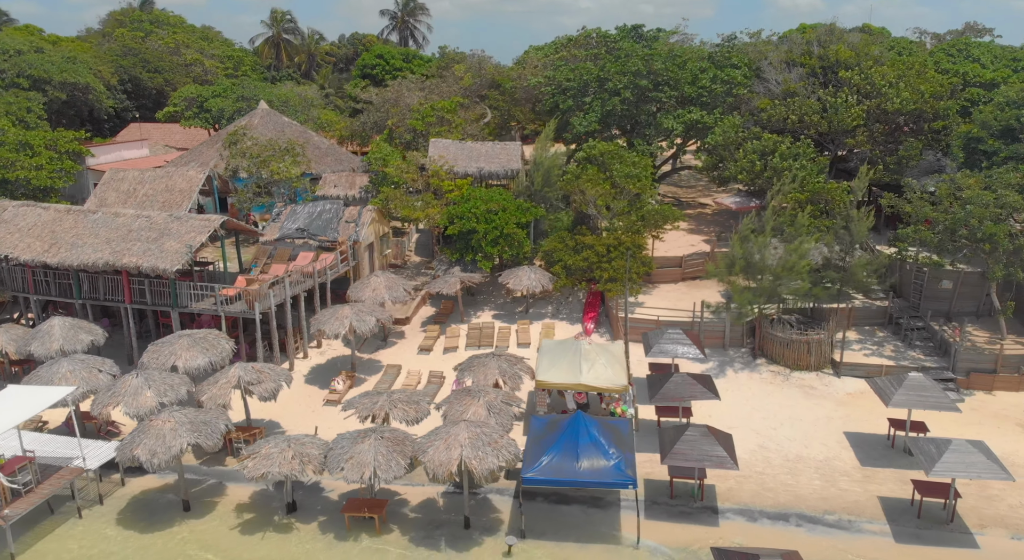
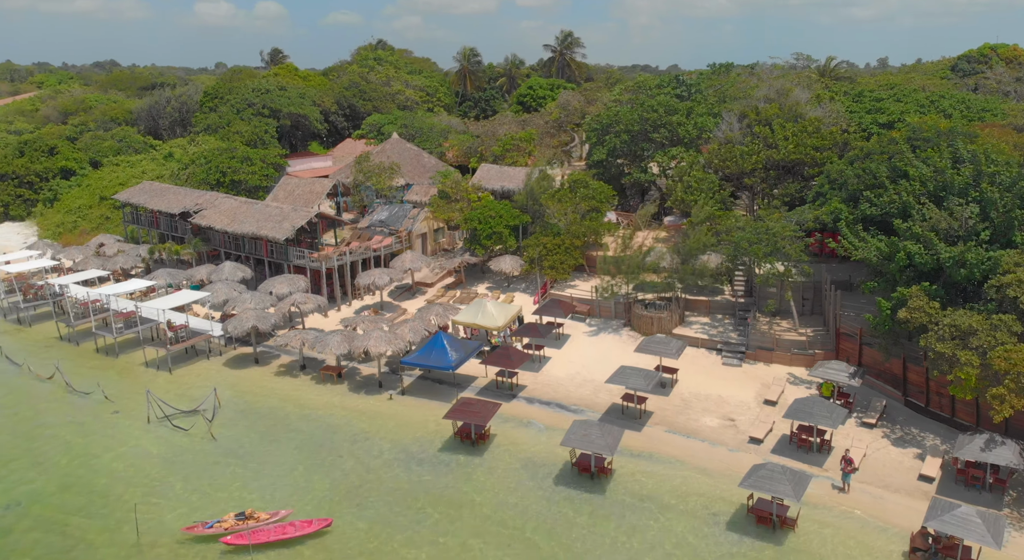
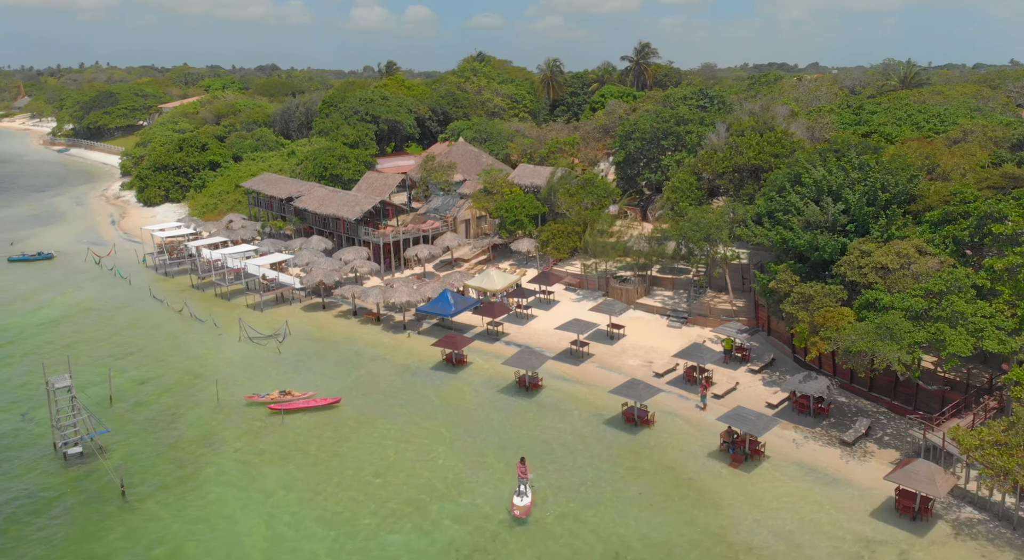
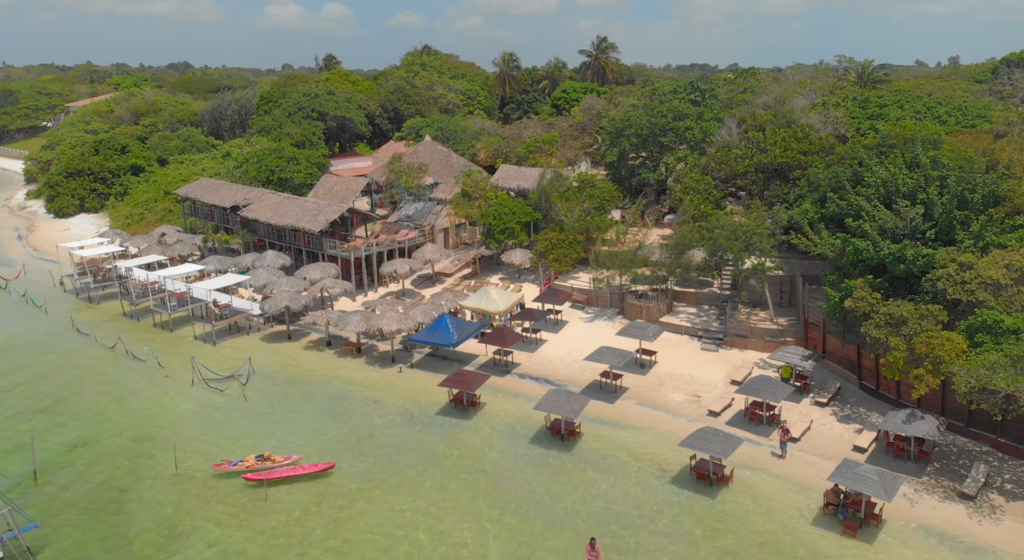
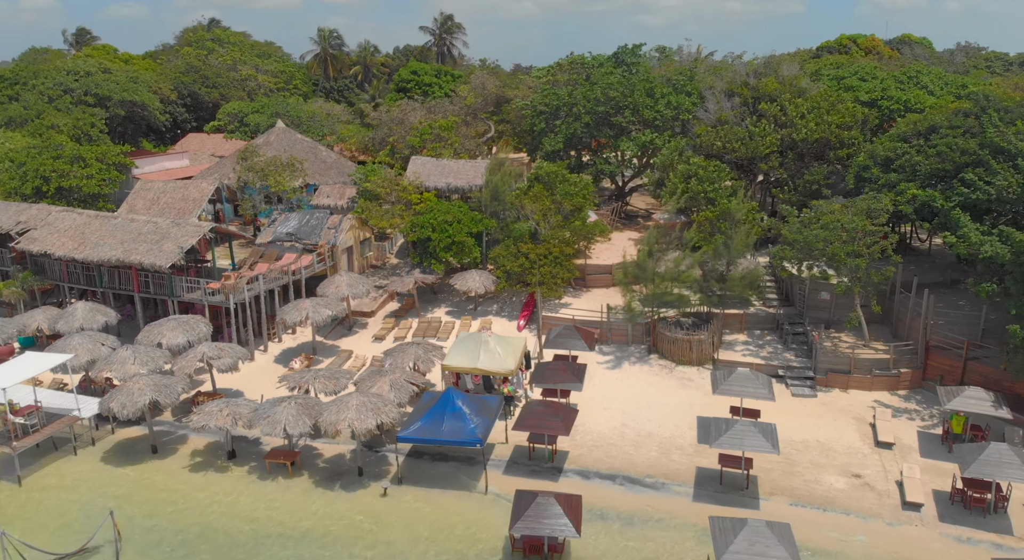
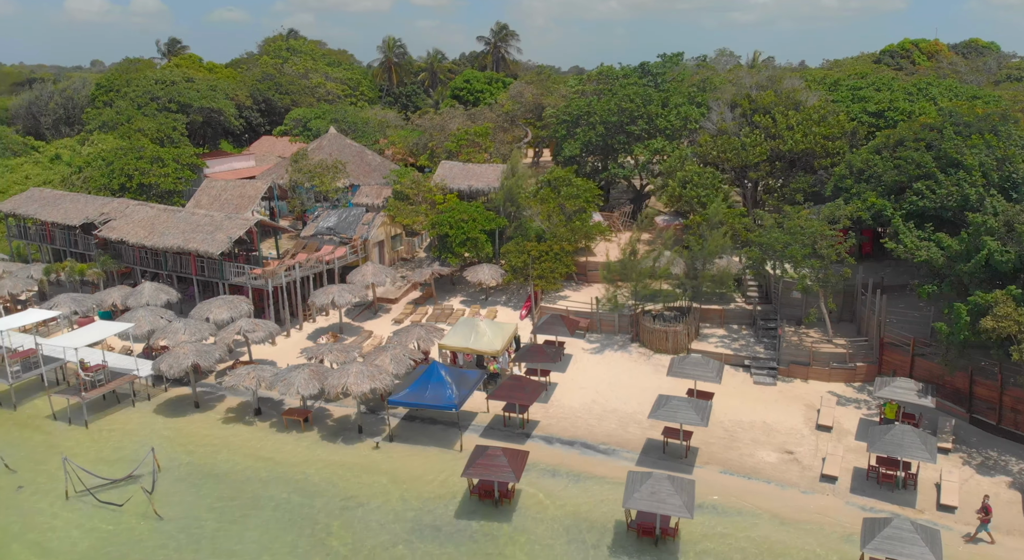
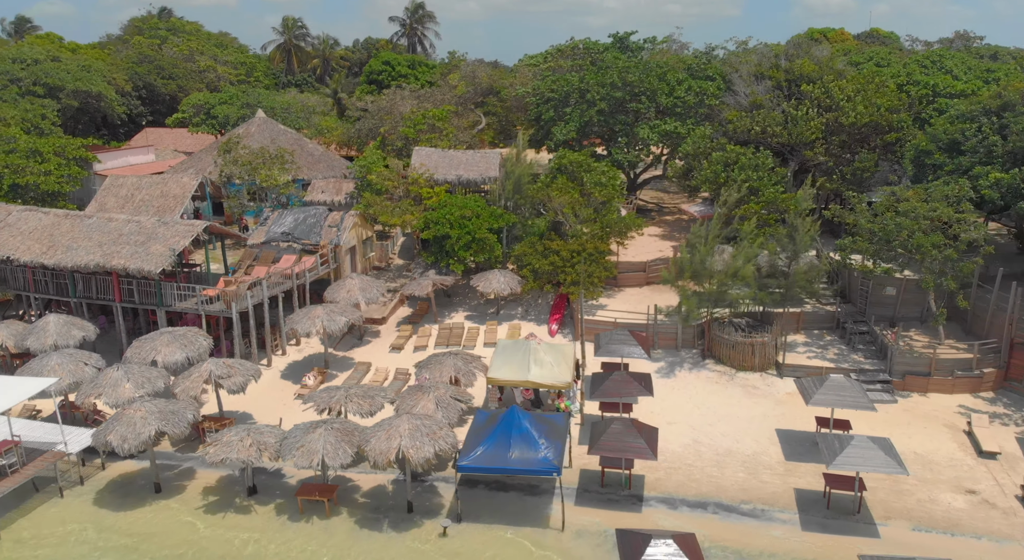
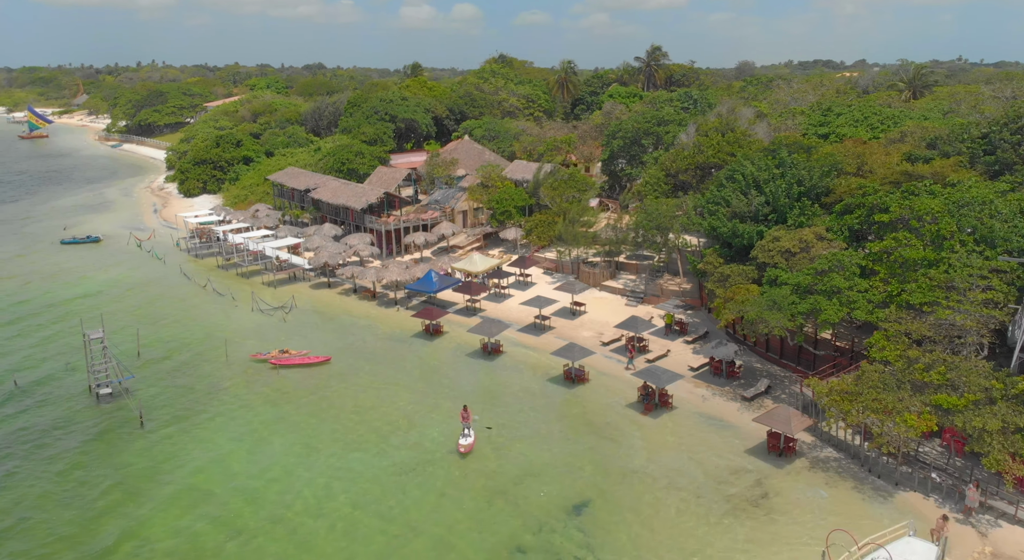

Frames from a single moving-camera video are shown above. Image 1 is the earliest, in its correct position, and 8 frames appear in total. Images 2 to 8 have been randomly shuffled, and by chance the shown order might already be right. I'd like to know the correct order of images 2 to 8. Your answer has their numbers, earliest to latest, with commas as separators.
7, 5, 6, 2, 4, 3, 8
